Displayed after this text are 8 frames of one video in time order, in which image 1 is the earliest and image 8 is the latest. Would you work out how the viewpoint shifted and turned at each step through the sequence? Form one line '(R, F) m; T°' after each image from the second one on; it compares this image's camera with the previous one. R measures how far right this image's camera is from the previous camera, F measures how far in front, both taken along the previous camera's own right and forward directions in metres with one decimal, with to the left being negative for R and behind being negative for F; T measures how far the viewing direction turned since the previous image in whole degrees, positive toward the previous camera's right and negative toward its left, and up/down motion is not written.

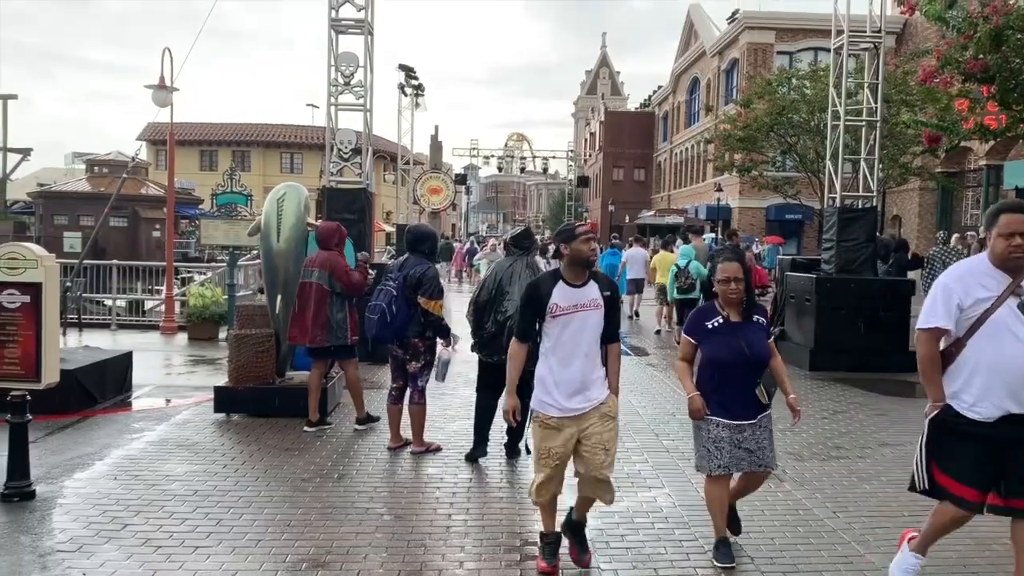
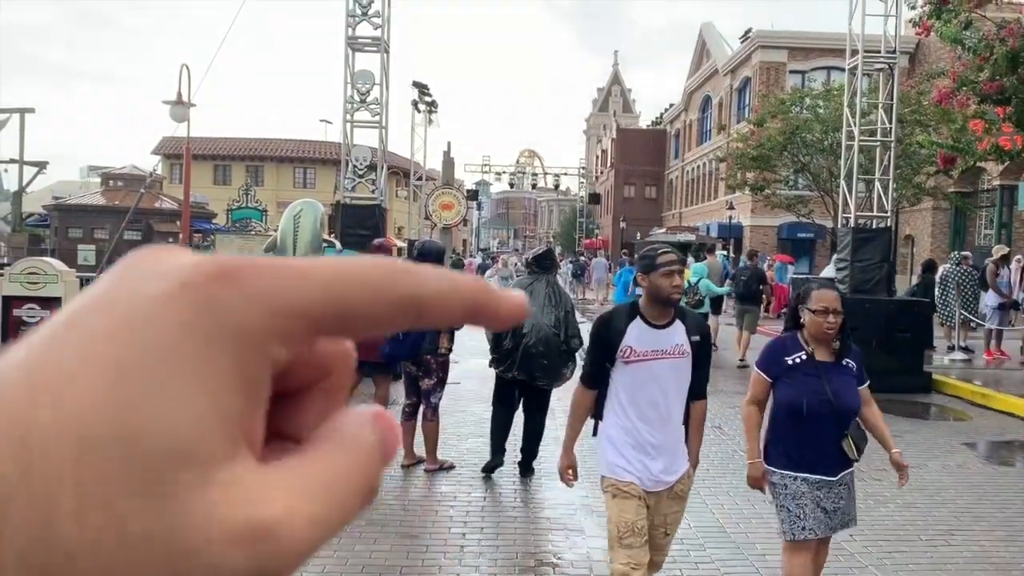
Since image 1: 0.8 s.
(0.0, 0.0) m; -1°
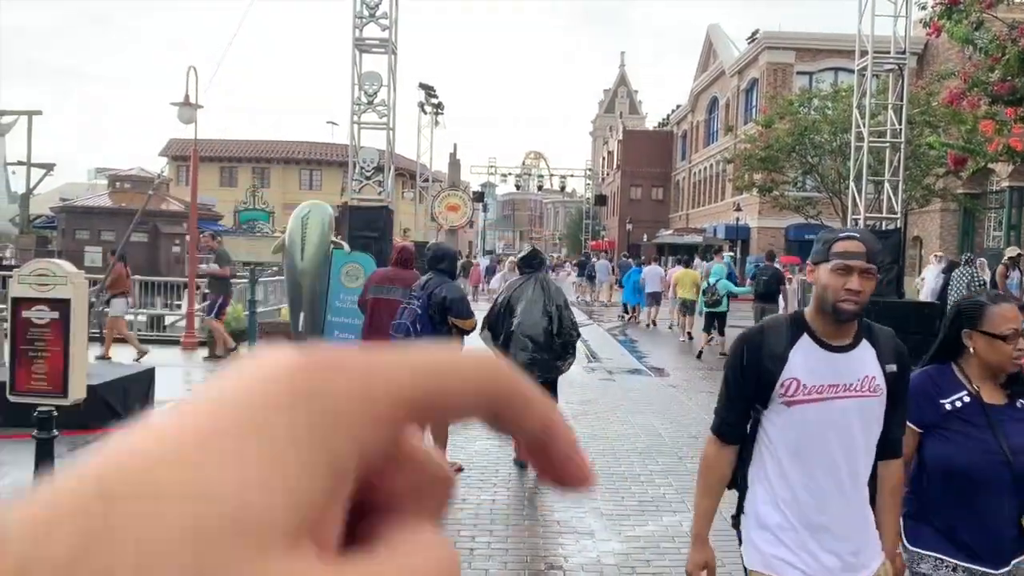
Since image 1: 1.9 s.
(0.0, 0.0) m; 0°
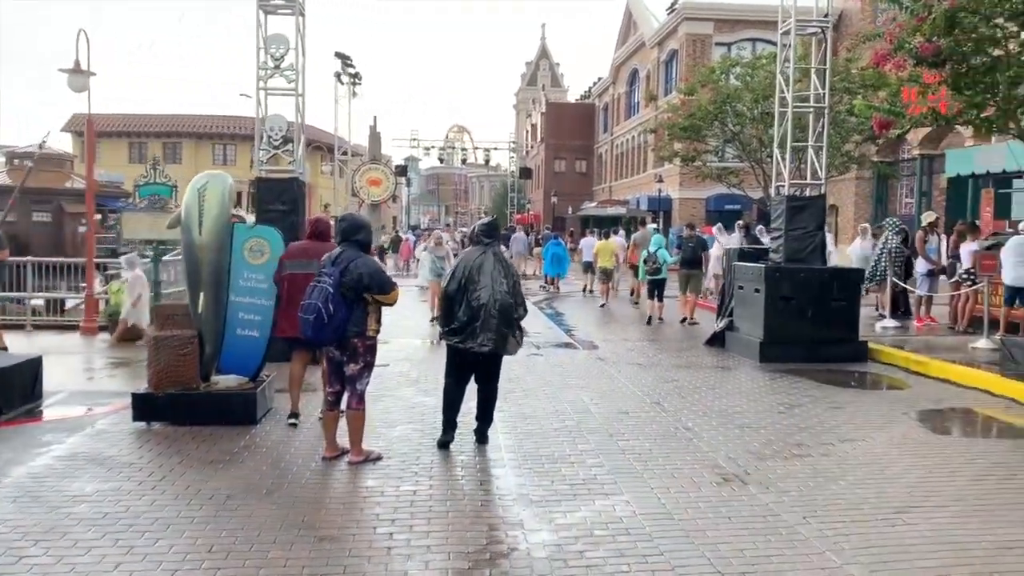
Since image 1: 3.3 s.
(+0.1, +0.5) m; +5°
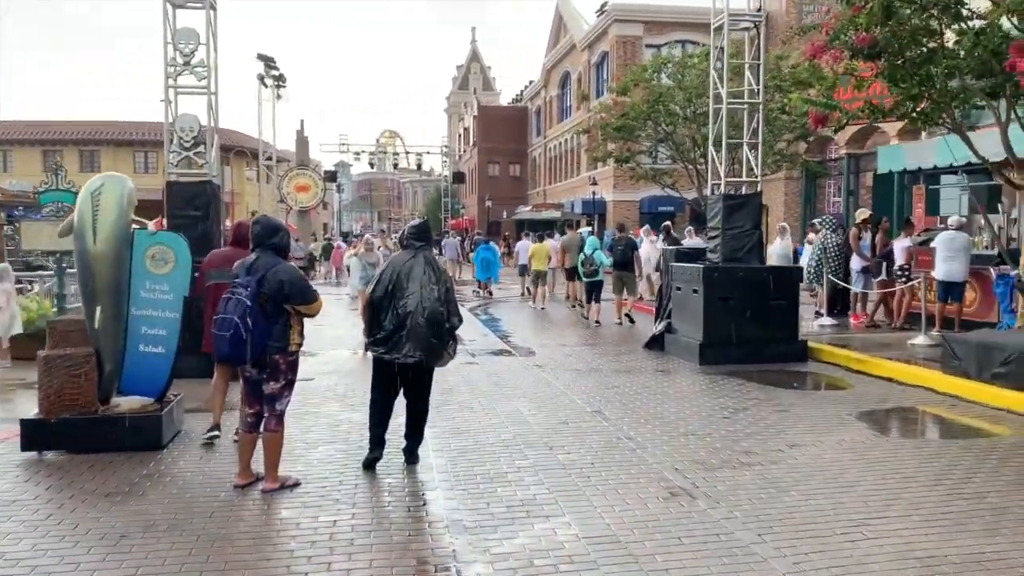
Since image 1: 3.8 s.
(+0.1, +0.5) m; +4°
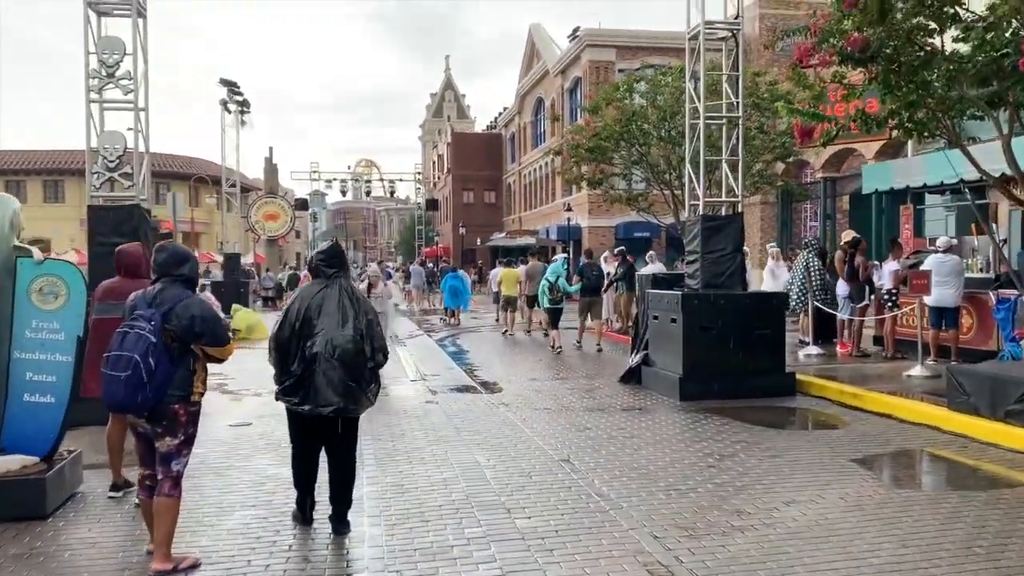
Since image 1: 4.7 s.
(+0.2, +1.0) m; +1°
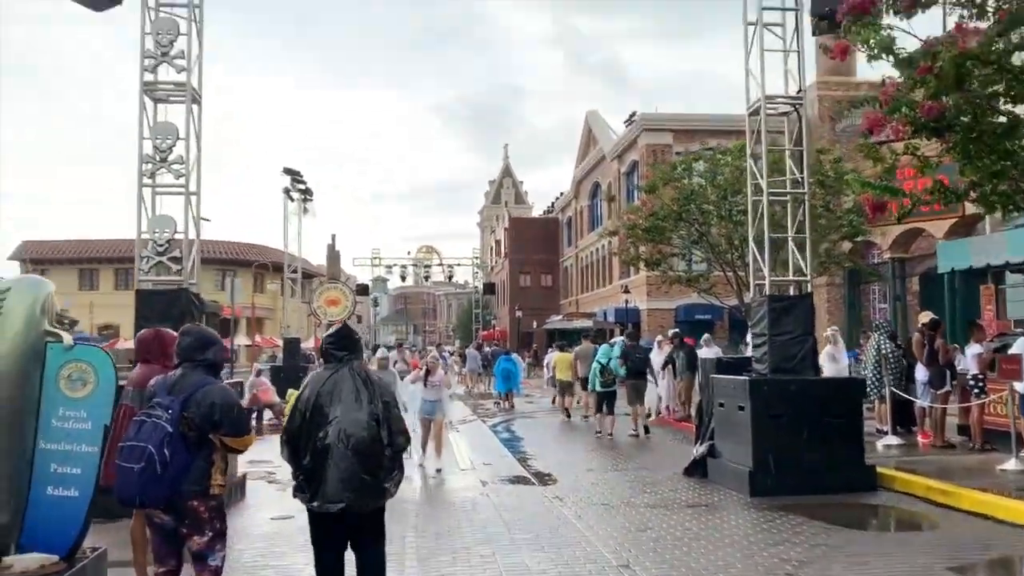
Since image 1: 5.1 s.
(0.0, +0.5) m; -4°
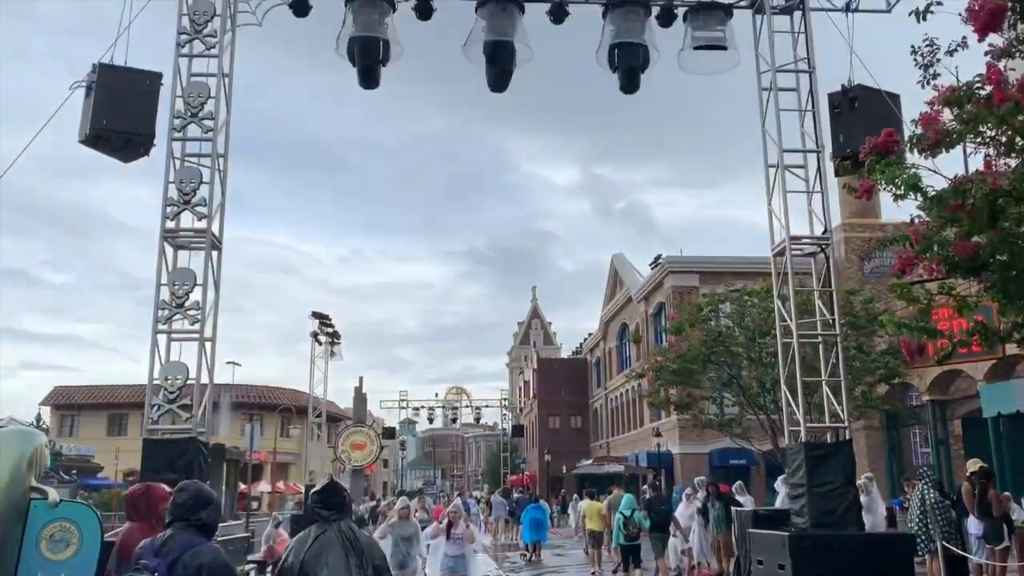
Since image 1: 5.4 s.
(+0.1, +0.3) m; -2°
